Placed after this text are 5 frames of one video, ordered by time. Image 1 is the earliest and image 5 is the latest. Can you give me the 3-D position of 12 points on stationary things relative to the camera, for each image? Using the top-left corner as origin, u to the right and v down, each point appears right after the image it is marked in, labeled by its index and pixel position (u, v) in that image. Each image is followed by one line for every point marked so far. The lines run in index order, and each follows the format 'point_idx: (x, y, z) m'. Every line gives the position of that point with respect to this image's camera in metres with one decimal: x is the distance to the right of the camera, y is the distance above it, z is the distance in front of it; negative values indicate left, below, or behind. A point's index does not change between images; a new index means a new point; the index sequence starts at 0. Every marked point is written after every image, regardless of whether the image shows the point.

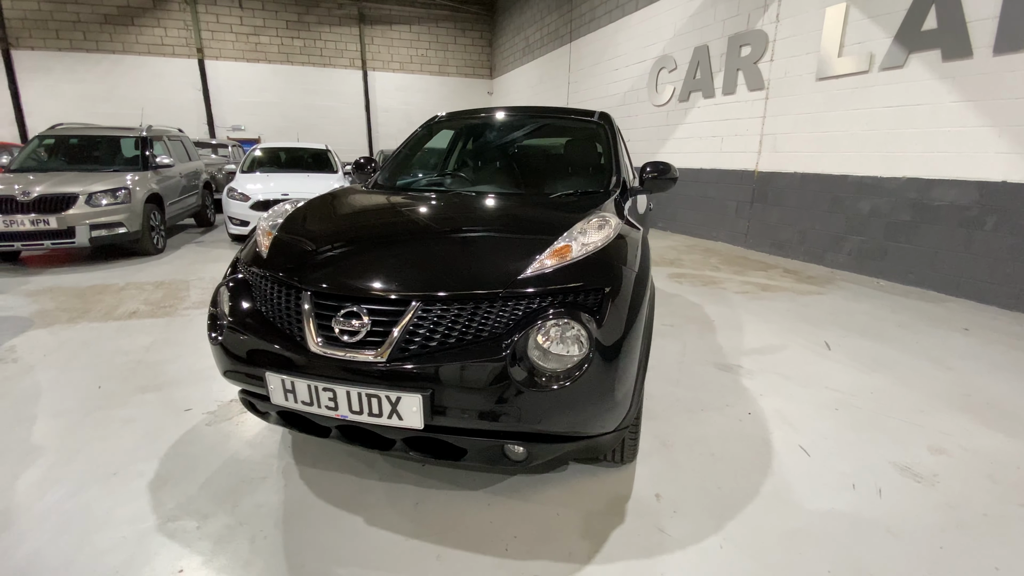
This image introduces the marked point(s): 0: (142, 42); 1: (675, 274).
0: (-7.5, +5.0, +9.8) m
1: (+1.6, +0.1, +4.8) m
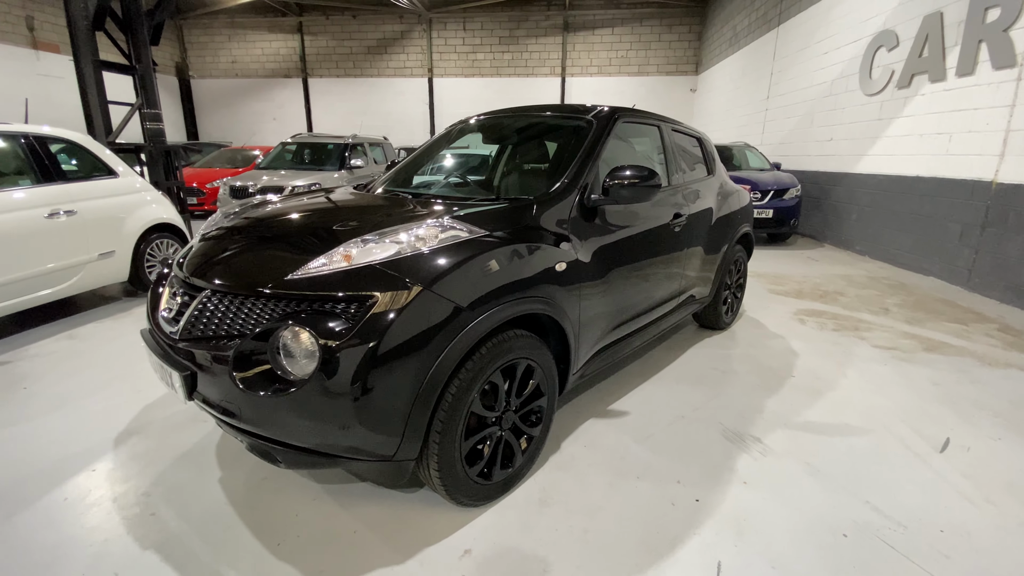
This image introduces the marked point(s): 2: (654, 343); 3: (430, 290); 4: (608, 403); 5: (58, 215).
0: (-3.0, +5.5, +12.1) m
1: (+2.3, -0.2, +3.8) m
2: (+0.9, -0.3, +3.1) m
3: (-0.2, 0.0, +1.4) m
4: (+0.4, -0.6, +2.3) m
5: (-2.9, +0.5, +3.1) m
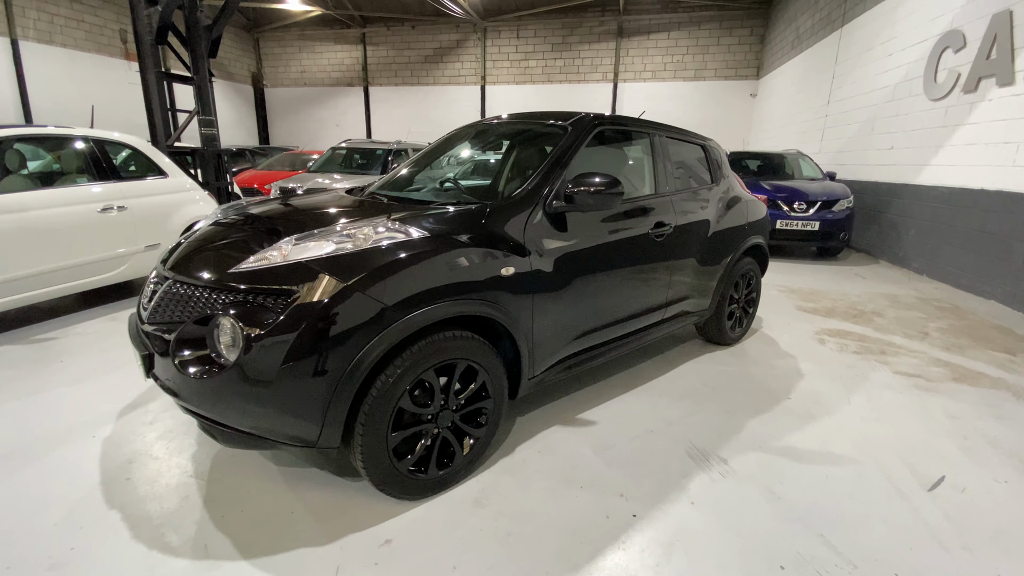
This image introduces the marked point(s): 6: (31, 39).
0: (-1.7, +5.5, +12.5) m
1: (+2.3, -0.3, +3.5) m
2: (+0.8, -0.4, +3.0) m
3: (-0.5, 0.0, +1.4) m
4: (+0.3, -0.6, +2.3) m
5: (-2.9, +0.6, +3.5) m
6: (-7.8, +4.1, +7.9) m
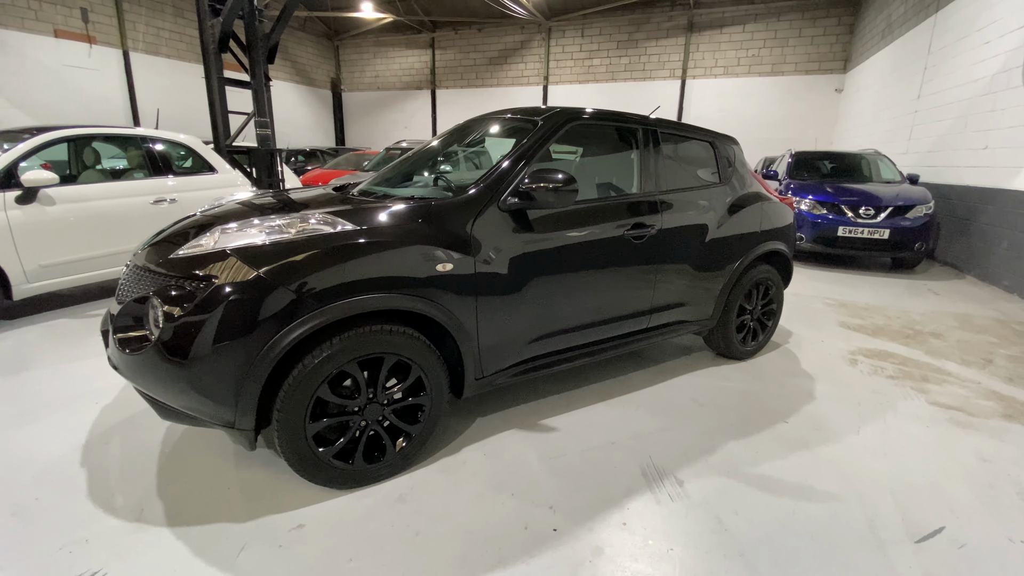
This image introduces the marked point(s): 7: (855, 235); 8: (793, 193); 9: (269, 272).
0: (-0.1, +5.5, +12.6) m
1: (+2.3, -0.4, +3.1) m
2: (+0.8, -0.4, +2.8) m
3: (-0.7, 0.0, +1.5) m
4: (+0.1, -0.6, +2.2) m
5: (-2.8, +0.7, +3.8) m
6: (-6.8, +4.4, +8.9) m
7: (+3.7, +0.6, +5.2) m
8: (+3.3, +1.1, +5.7) m
9: (-0.7, 0.0, +1.5) m
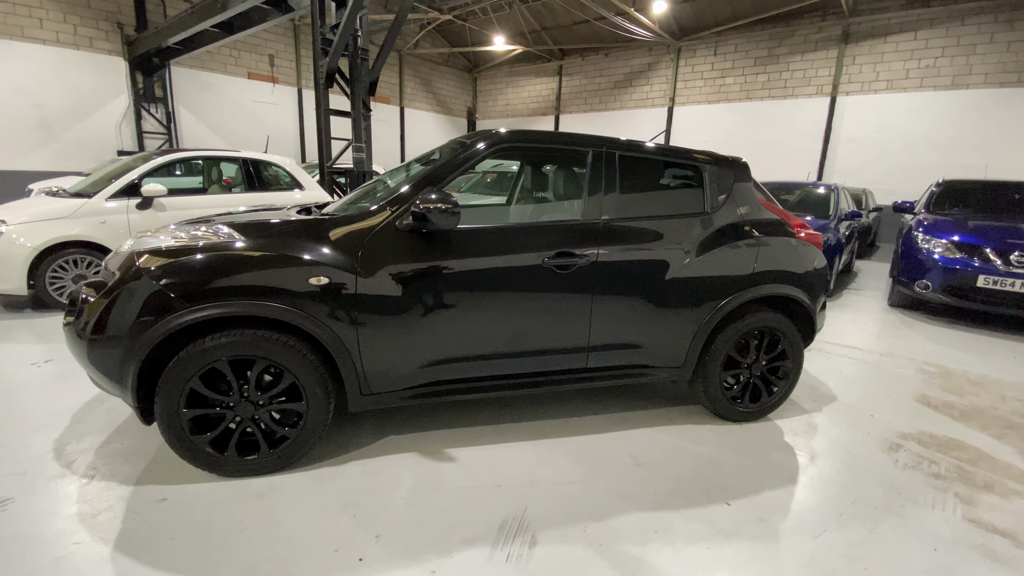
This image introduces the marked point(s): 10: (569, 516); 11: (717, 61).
0: (+3.1, +4.8, +12.4) m
1: (+2.1, -0.7, +2.4) m
2: (+0.5, -0.6, +2.6) m
3: (-1.3, 0.0, +1.7) m
4: (-0.3, -0.7, +2.1) m
5: (-2.5, +0.7, +4.6) m
6: (-4.5, +4.4, +10.8) m
7: (+4.1, 0.0, +4.0) m
8: (+3.9, +0.6, +4.7) m
9: (-1.2, 0.0, +1.7) m
10: (+0.2, -0.8, +1.7) m
11: (+4.7, +5.2, +11.1) m
